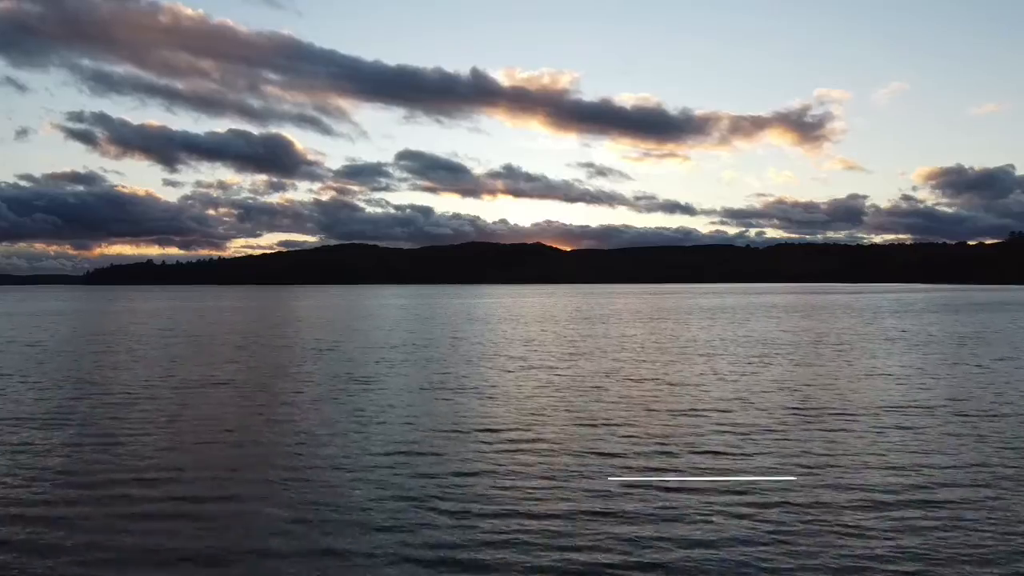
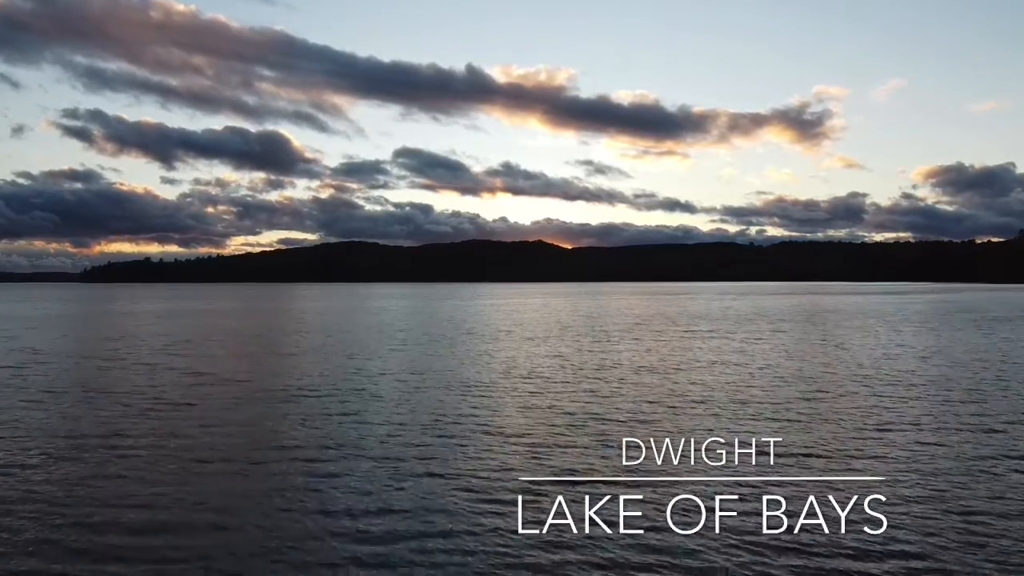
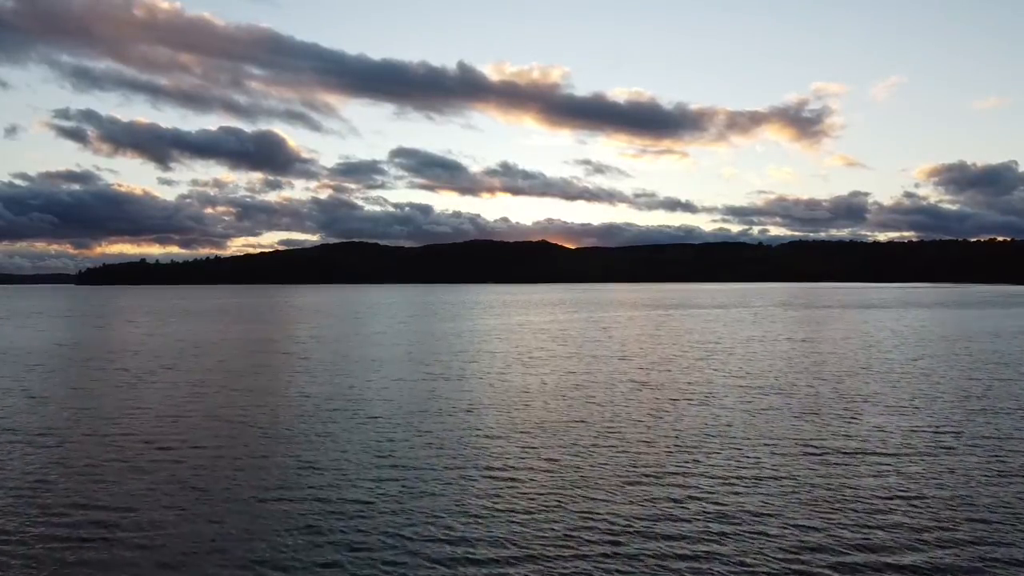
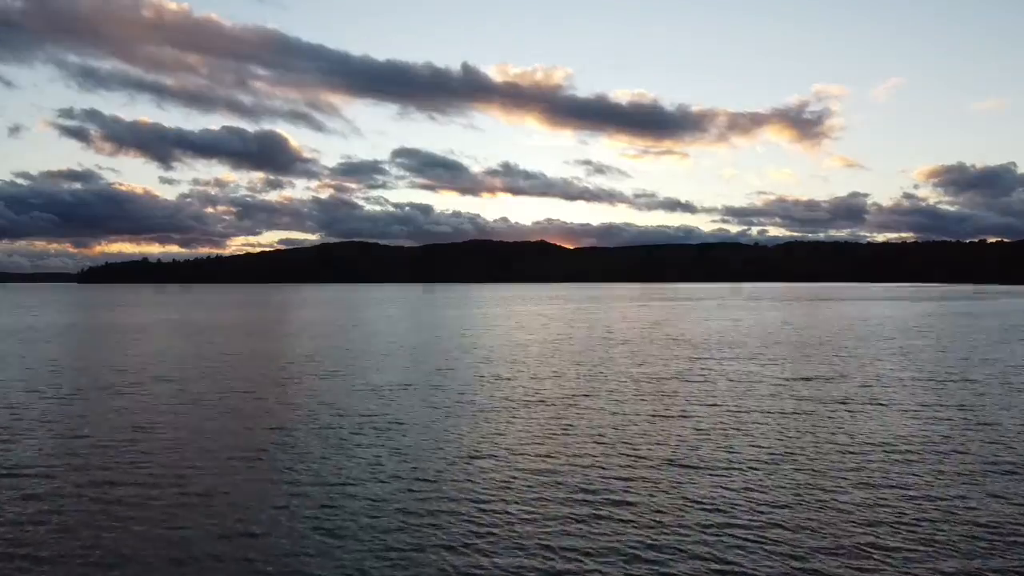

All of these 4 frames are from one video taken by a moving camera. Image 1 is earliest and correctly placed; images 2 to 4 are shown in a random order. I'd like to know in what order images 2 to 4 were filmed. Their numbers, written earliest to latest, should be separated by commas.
2, 4, 3
